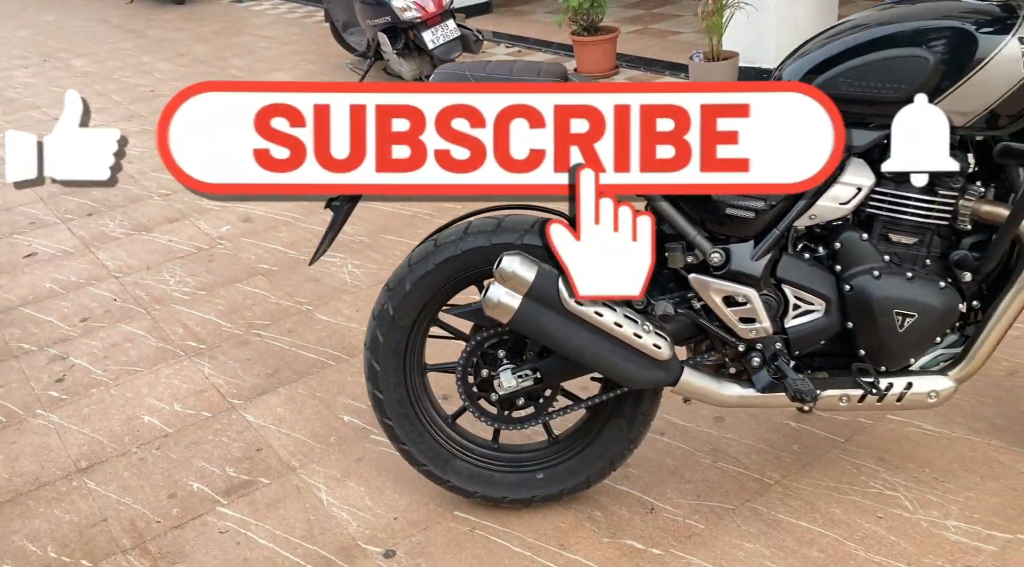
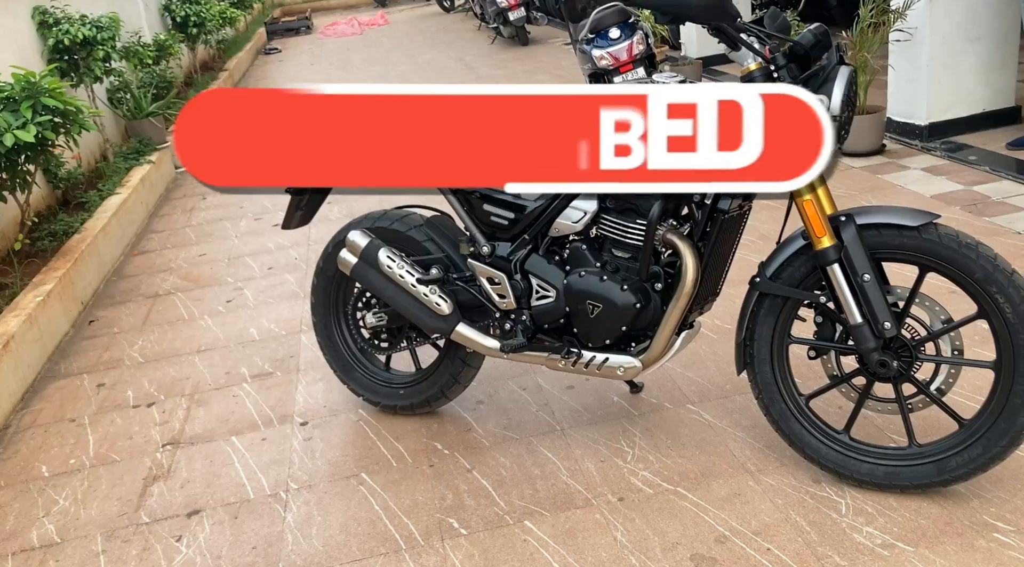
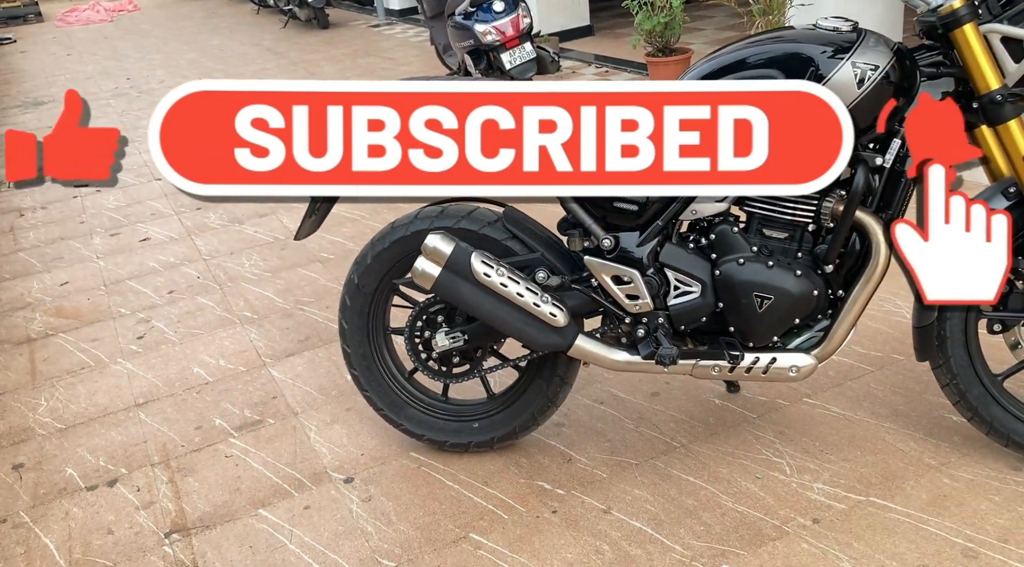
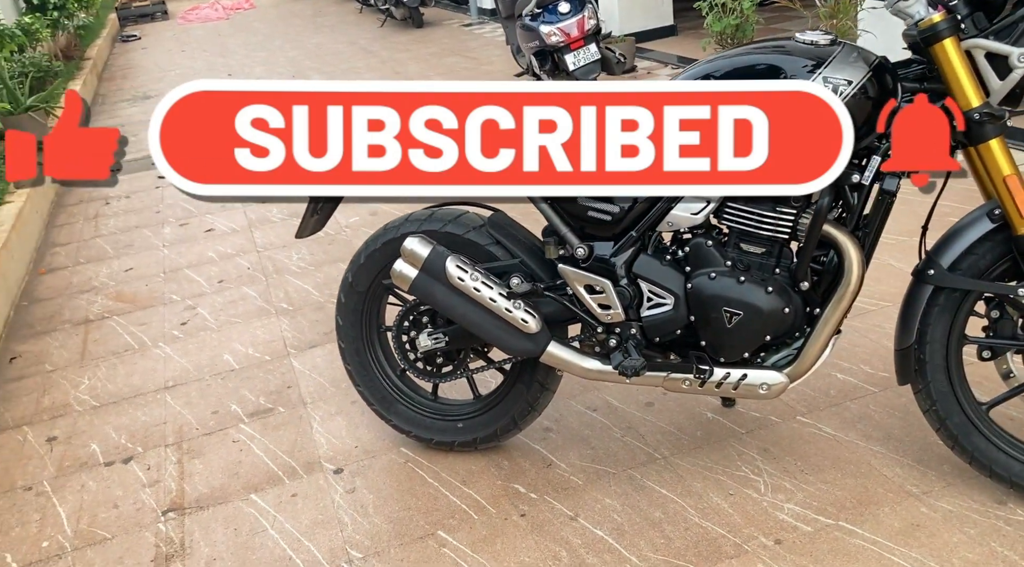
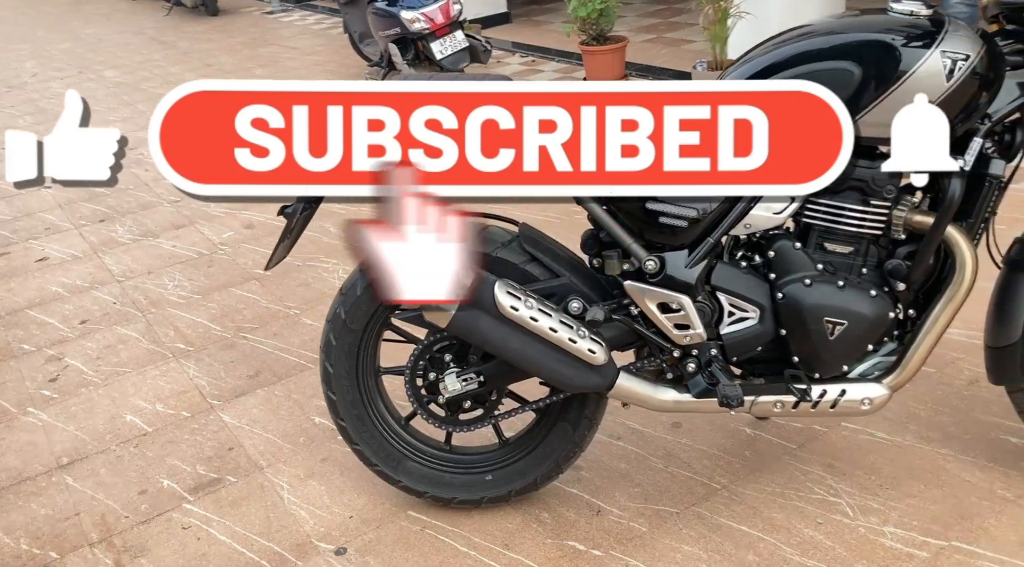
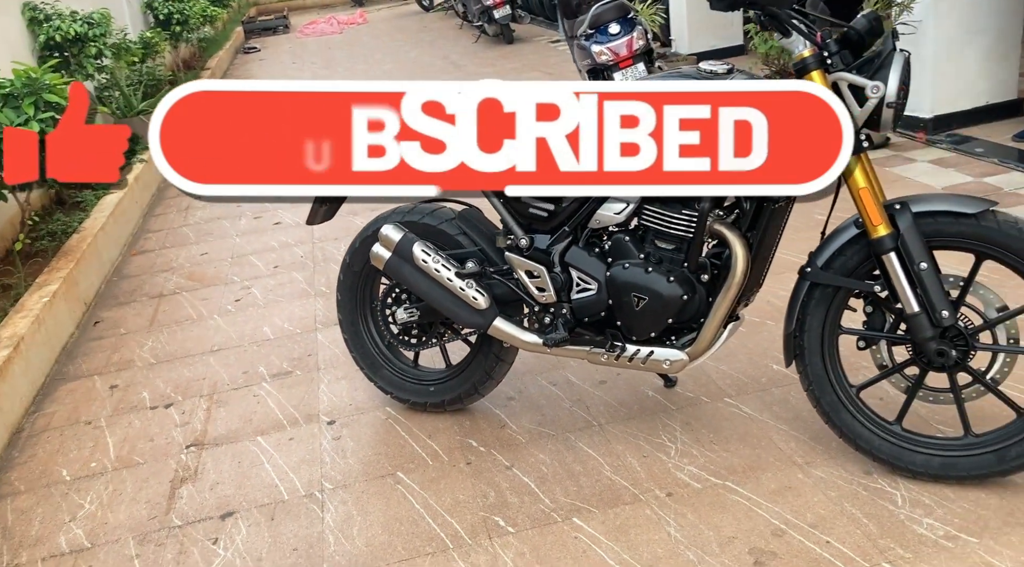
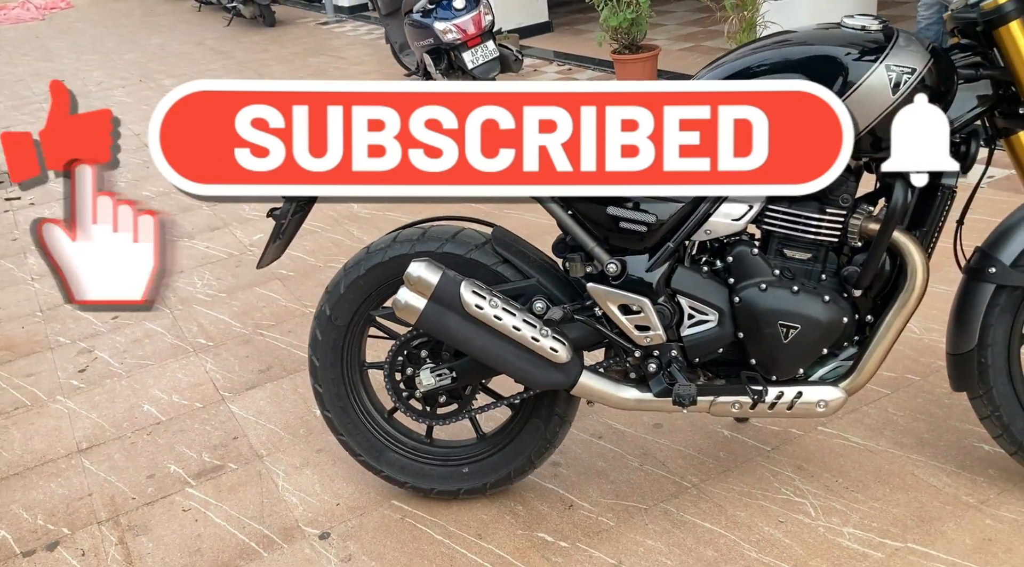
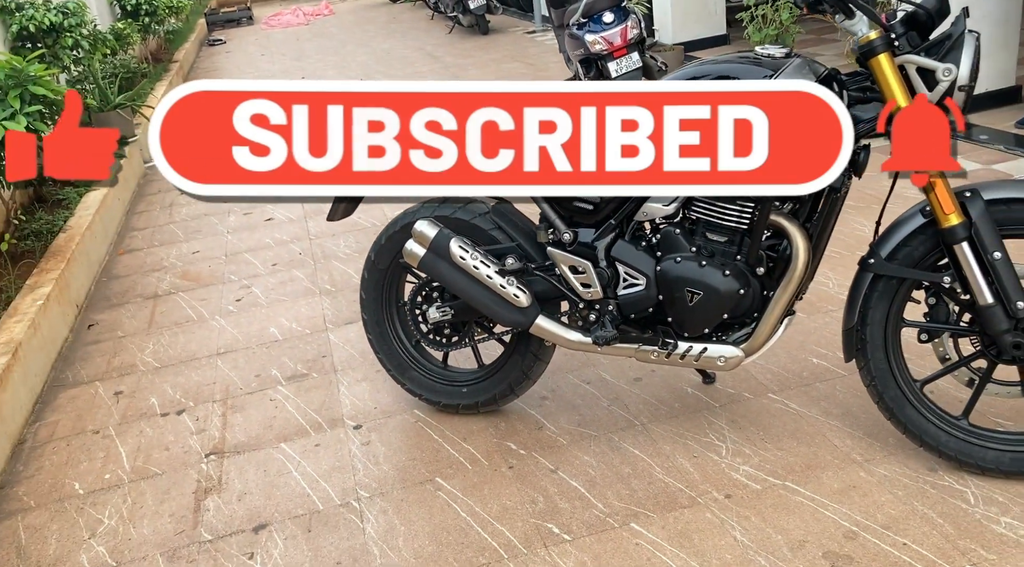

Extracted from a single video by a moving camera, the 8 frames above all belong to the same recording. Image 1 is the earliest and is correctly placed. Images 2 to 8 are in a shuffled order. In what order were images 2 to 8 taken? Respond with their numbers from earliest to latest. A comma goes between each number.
5, 7, 3, 4, 8, 6, 2
